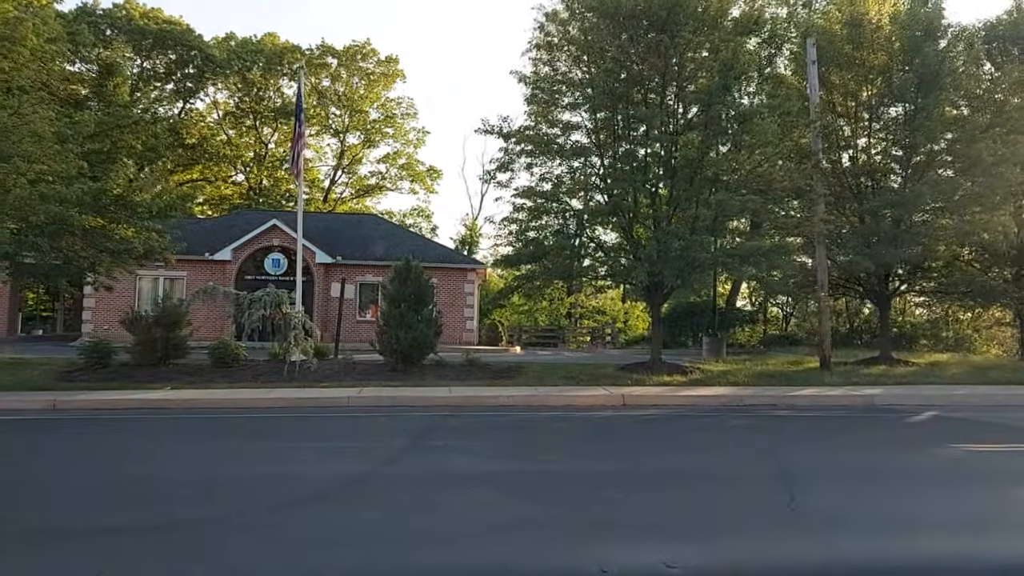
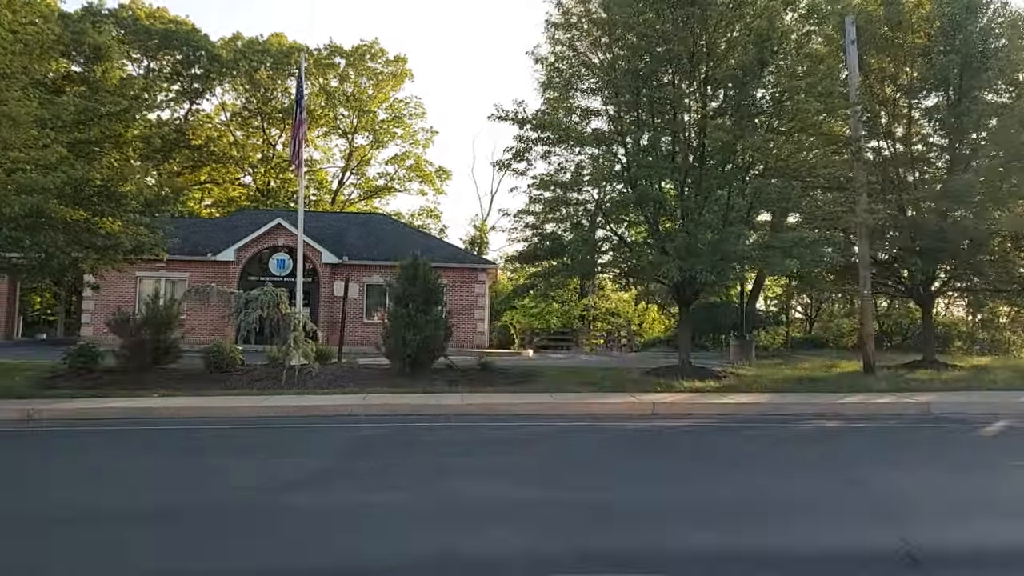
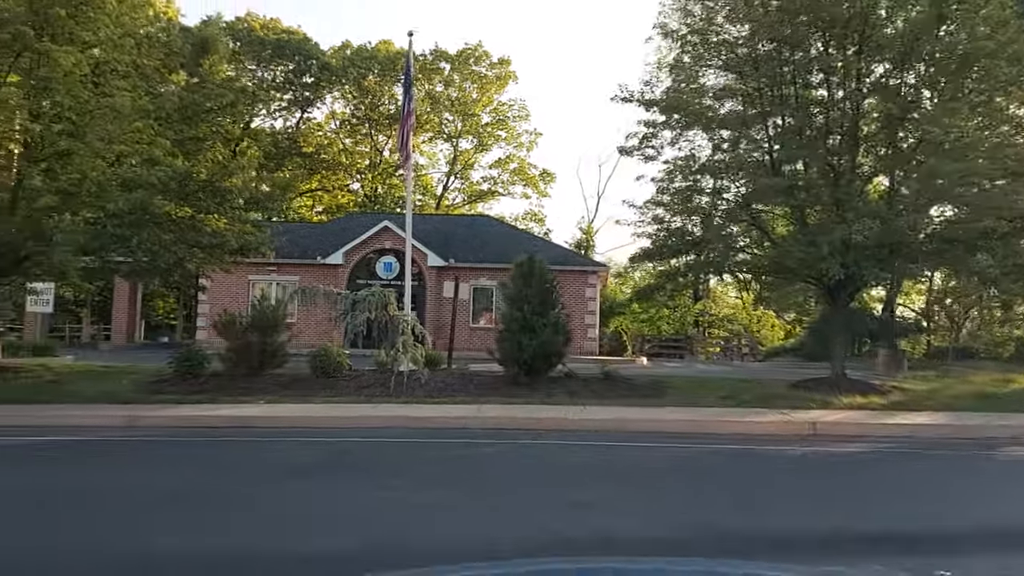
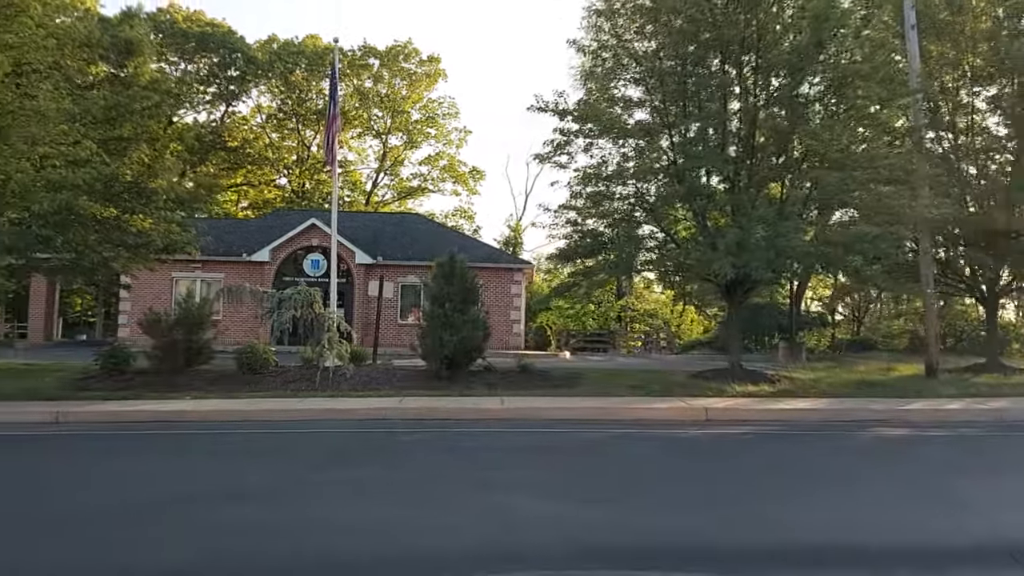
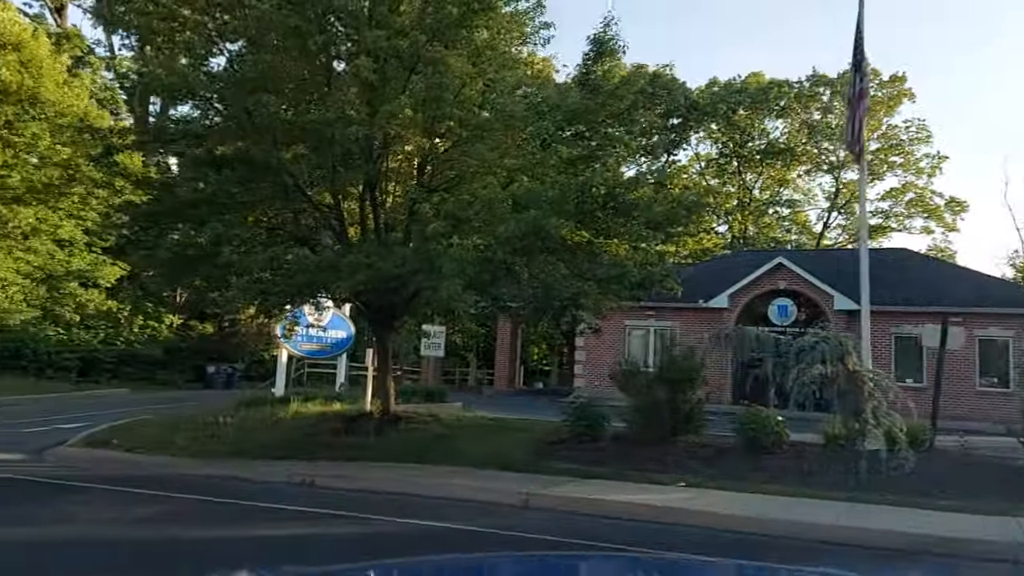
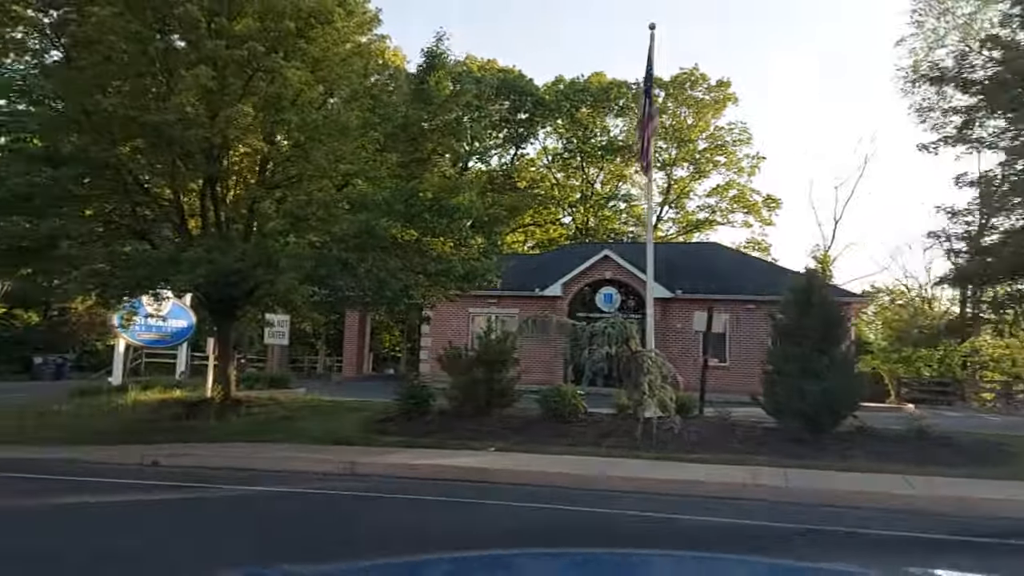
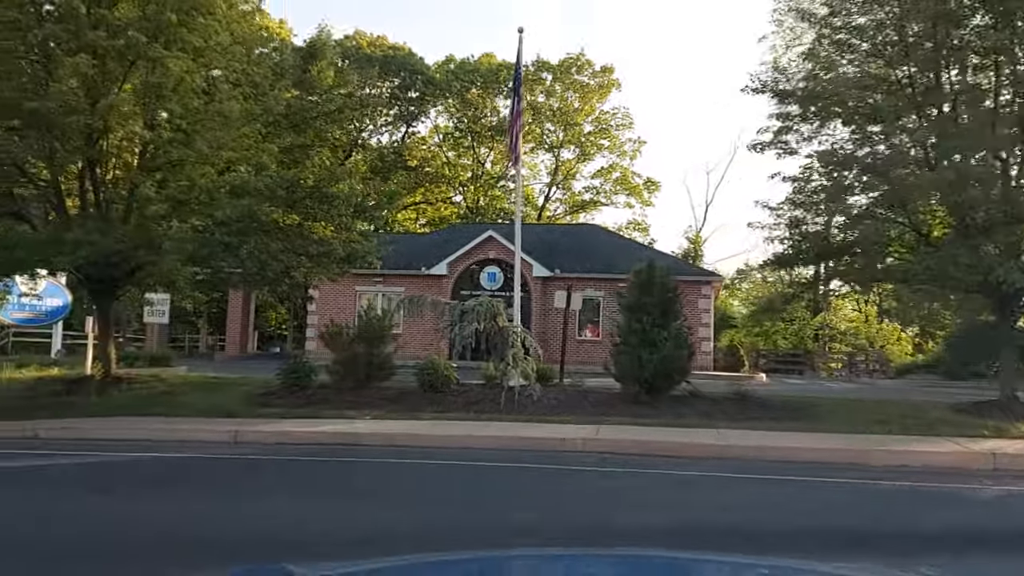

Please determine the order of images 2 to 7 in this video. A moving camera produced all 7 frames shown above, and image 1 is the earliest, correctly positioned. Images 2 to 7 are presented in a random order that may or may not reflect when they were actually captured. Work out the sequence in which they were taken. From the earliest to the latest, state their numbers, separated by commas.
2, 4, 3, 7, 6, 5
